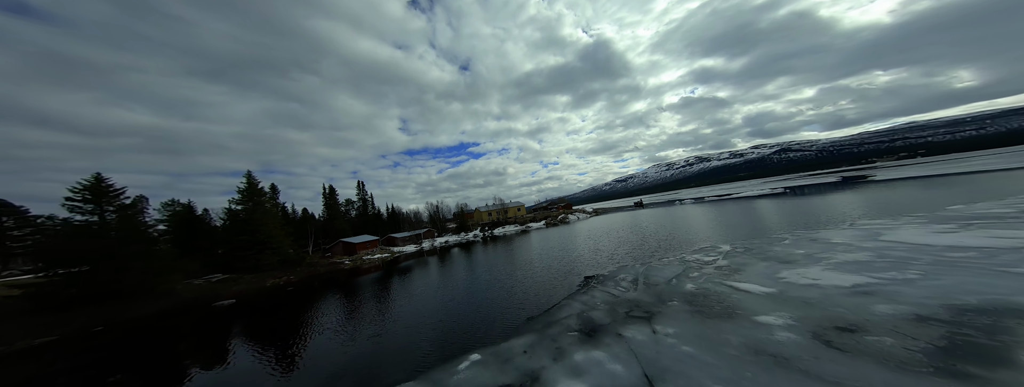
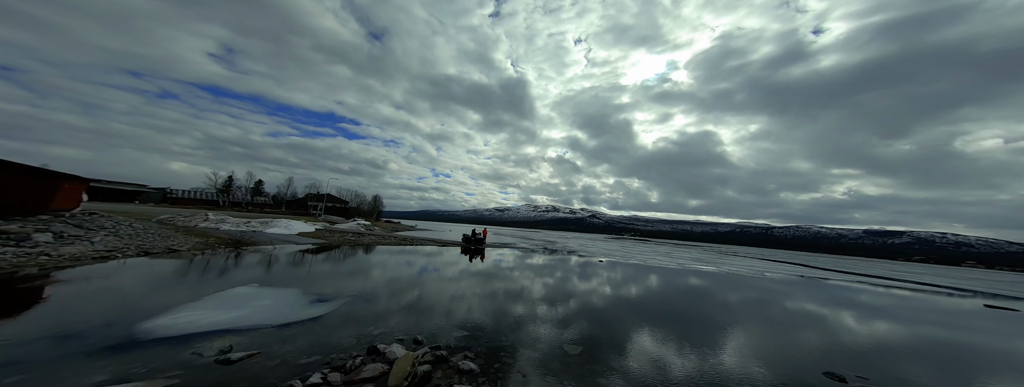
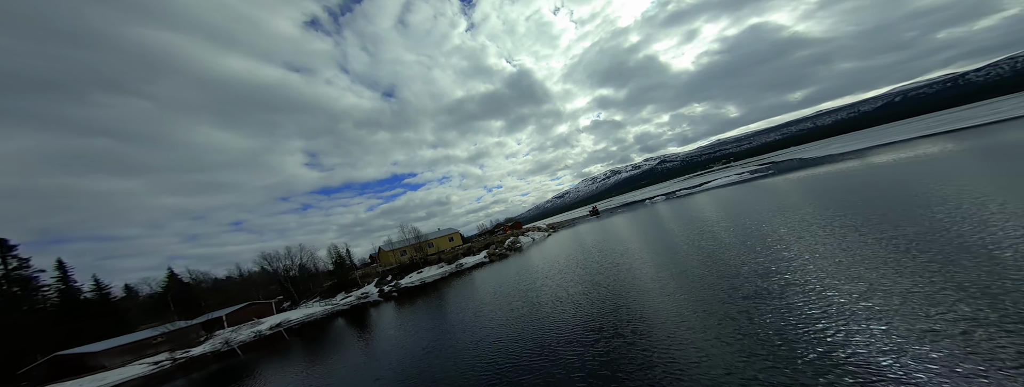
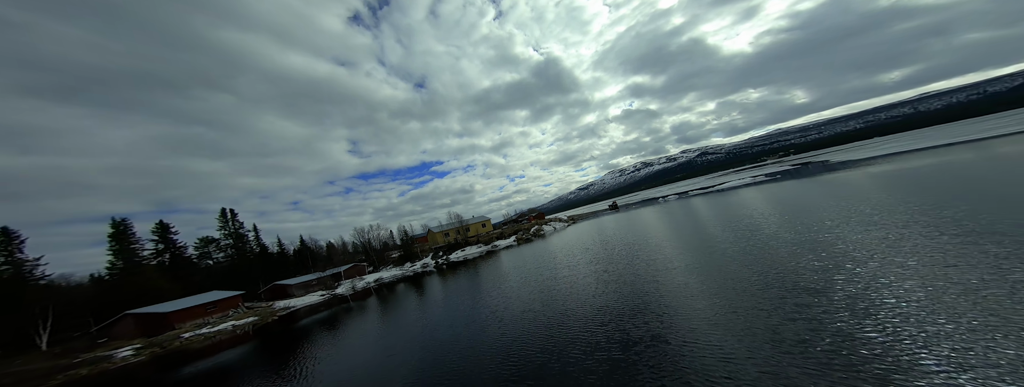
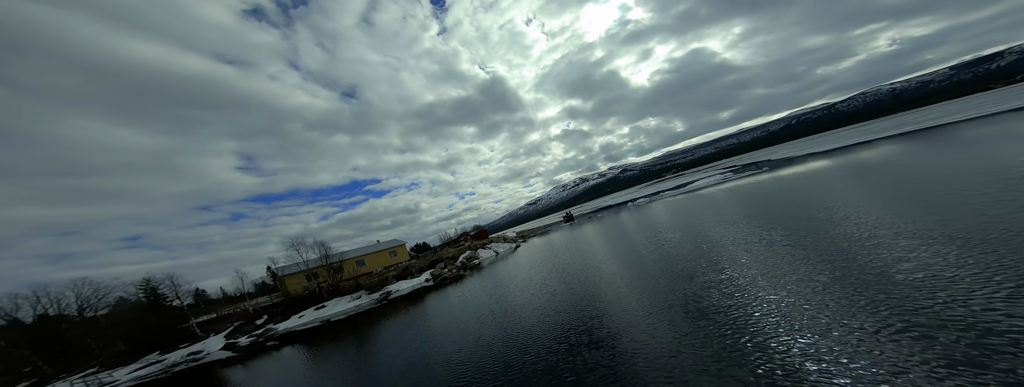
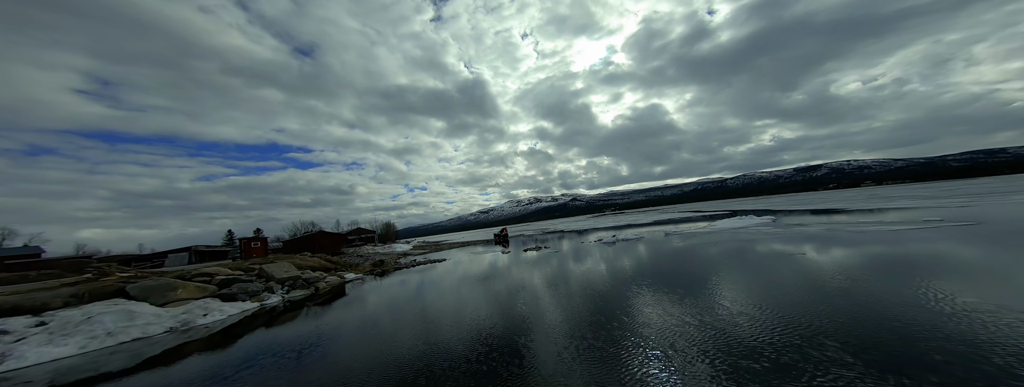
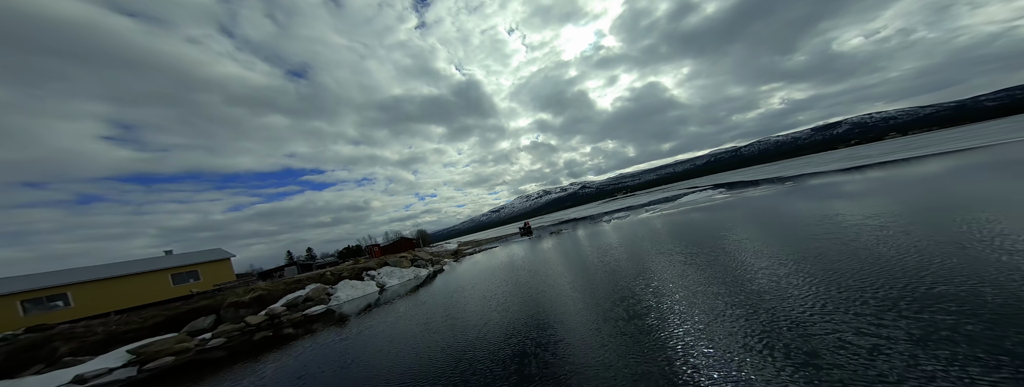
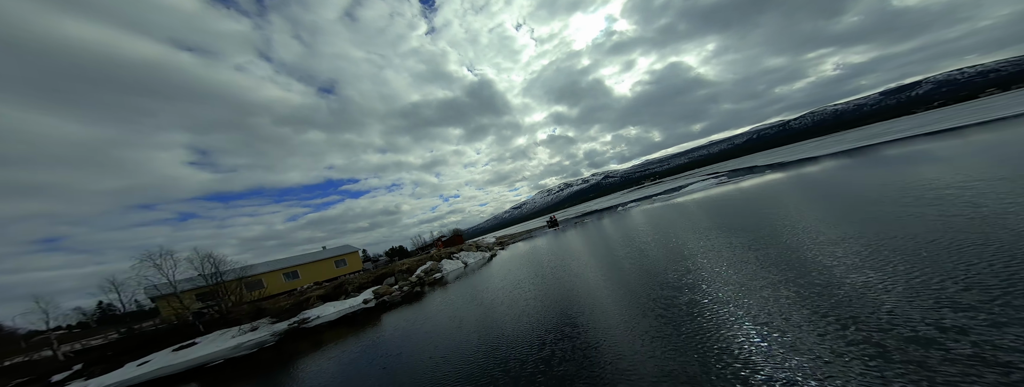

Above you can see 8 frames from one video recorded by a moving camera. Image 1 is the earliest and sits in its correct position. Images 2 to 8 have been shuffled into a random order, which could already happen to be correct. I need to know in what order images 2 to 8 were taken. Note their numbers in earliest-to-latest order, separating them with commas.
4, 3, 5, 8, 7, 6, 2
